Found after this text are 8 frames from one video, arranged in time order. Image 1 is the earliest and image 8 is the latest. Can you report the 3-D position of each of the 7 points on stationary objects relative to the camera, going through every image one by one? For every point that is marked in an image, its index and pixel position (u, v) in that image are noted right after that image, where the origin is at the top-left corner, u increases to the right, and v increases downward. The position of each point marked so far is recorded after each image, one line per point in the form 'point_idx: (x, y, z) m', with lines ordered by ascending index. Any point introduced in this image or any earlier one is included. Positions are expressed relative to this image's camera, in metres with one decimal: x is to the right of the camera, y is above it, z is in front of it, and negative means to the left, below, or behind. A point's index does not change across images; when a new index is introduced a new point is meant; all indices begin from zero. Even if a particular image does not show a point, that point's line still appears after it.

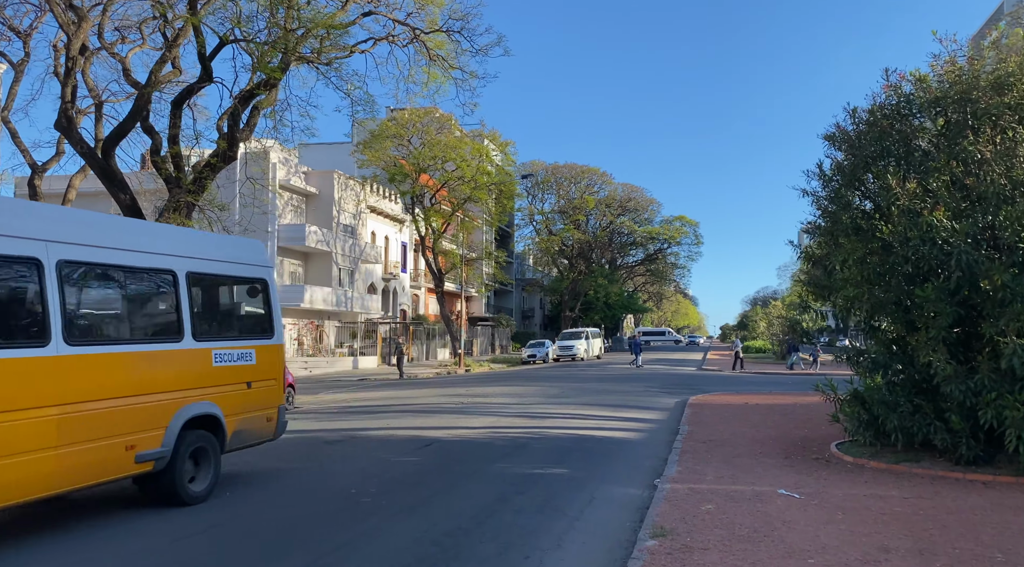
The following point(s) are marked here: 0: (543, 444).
0: (+0.4, -2.2, +11.6) m
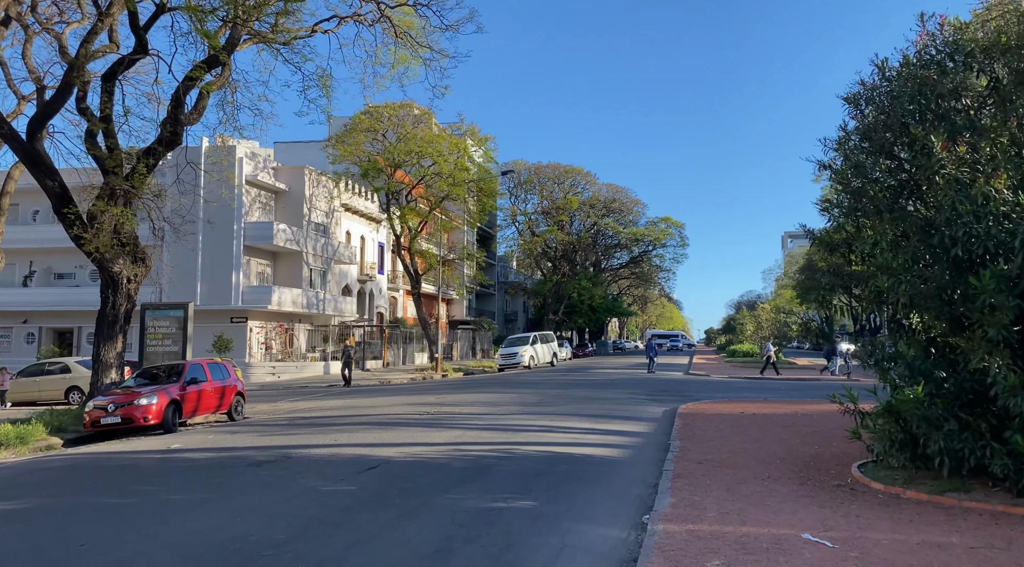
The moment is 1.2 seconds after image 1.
0: (0.0, -2.1, +9.9) m
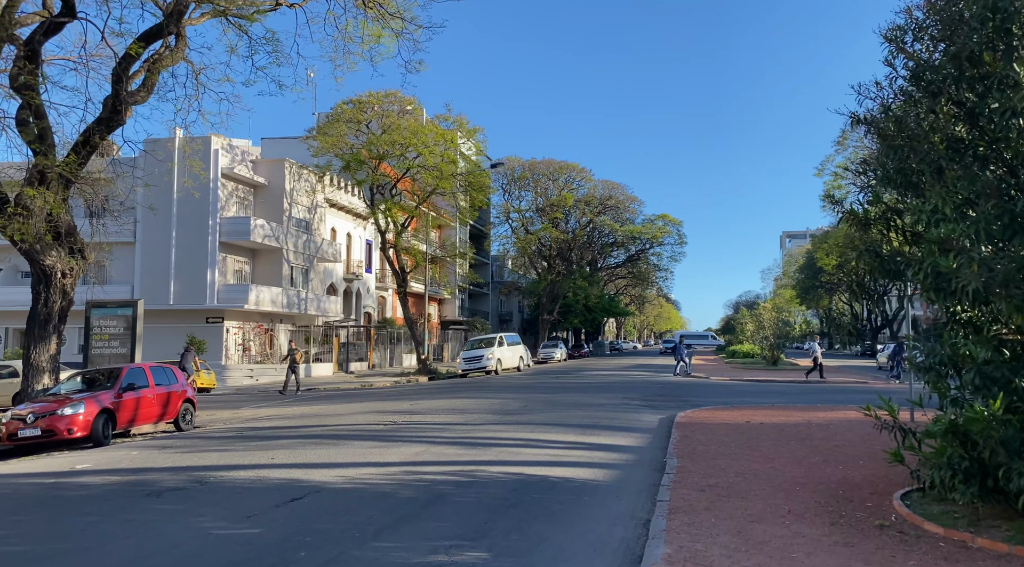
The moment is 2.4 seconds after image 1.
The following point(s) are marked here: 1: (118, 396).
0: (-0.4, -2.0, +8.1) m
1: (-6.5, -1.9, +14.1) m
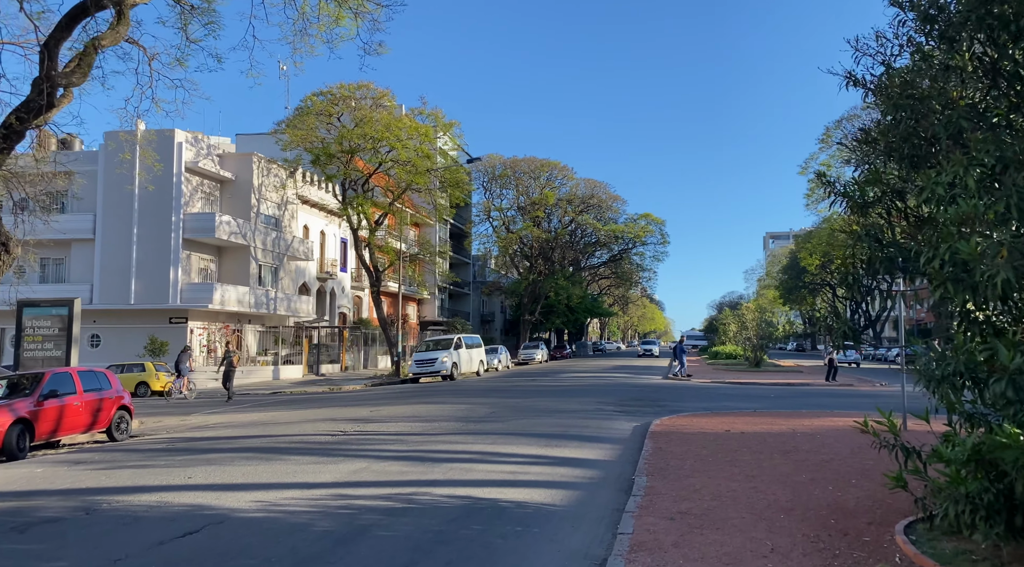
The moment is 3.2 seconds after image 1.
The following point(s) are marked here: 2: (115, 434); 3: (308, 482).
0: (-0.9, -2.0, +6.9) m
1: (-7.1, -1.8, +12.8) m
2: (-6.7, -2.6, +14.5) m
3: (-2.1, -2.0, +8.6) m
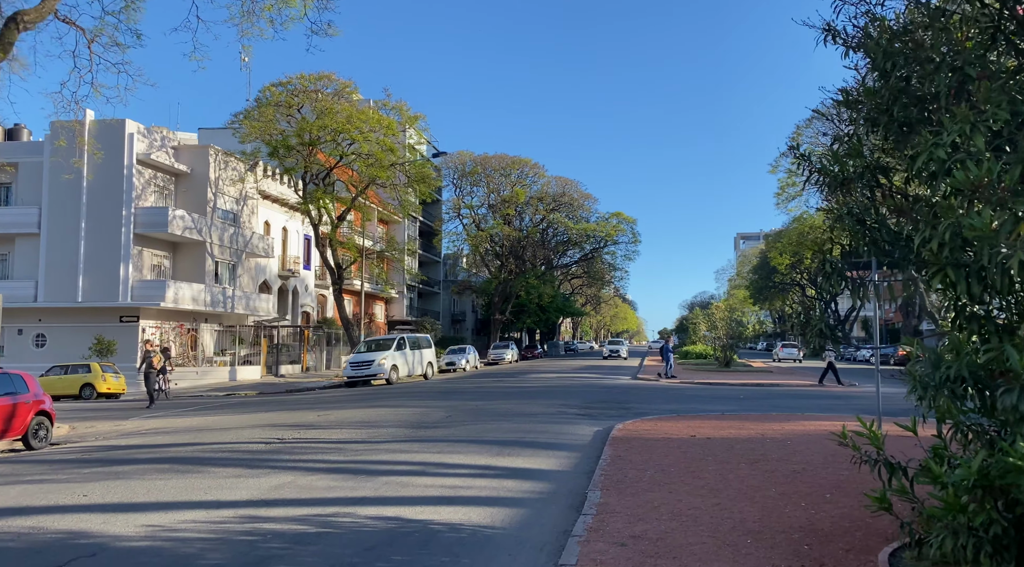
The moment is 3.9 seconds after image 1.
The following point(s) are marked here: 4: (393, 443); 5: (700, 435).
0: (-1.4, -1.9, +5.9) m
1: (-7.8, -1.7, +11.6) m
2: (-7.5, -2.5, +13.3) m
3: (-2.6, -1.9, +7.6) m
4: (-1.6, -2.2, +11.7) m
5: (+2.6, -2.1, +12.0) m
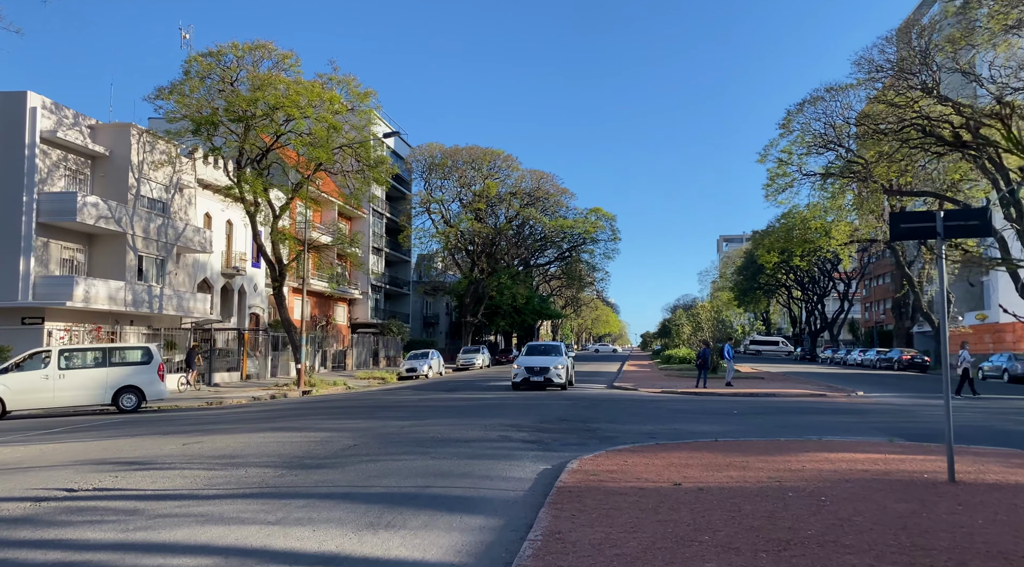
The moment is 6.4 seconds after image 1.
0: (-2.2, -1.6, +2.0) m
1: (-8.7, -1.5, +7.6) m
2: (-8.5, -2.3, +9.3) m
3: (-3.5, -1.7, +3.7) m
4: (-2.6, -1.9, +7.8) m
5: (+1.7, -1.9, +8.1) m
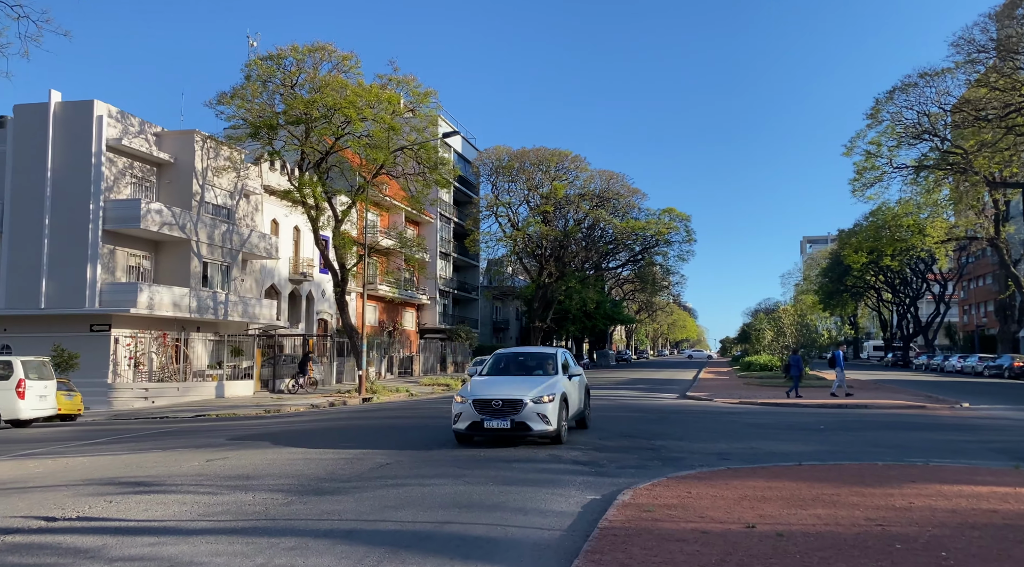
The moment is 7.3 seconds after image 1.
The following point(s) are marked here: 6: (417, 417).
0: (-2.5, -1.6, +0.9) m
1: (-8.5, -1.5, +7.0) m
2: (-8.0, -2.3, +8.7) m
3: (-3.6, -1.7, +2.7) m
4: (-2.3, -1.9, +6.7) m
5: (+2.0, -1.8, +6.6) m
6: (-1.9, -2.8, +18.0) m
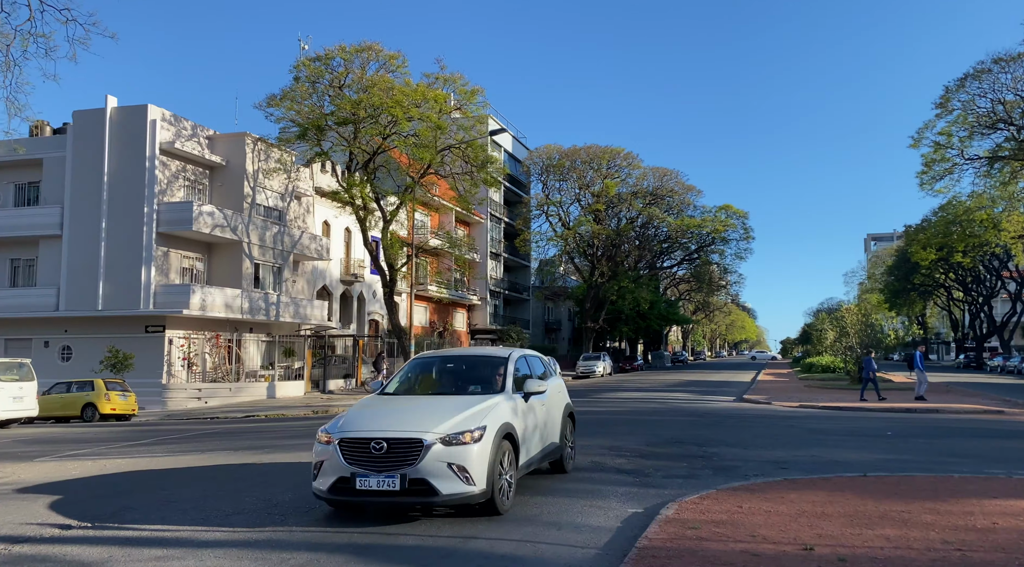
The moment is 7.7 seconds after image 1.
0: (-2.6, -1.5, +0.5) m
1: (-8.2, -1.6, +7.0) m
2: (-7.7, -2.3, +8.7) m
3: (-3.6, -1.6, +2.4) m
4: (-2.1, -1.9, +6.2) m
5: (+2.2, -1.8, +5.9) m
6: (-1.0, -2.8, +17.5) m
